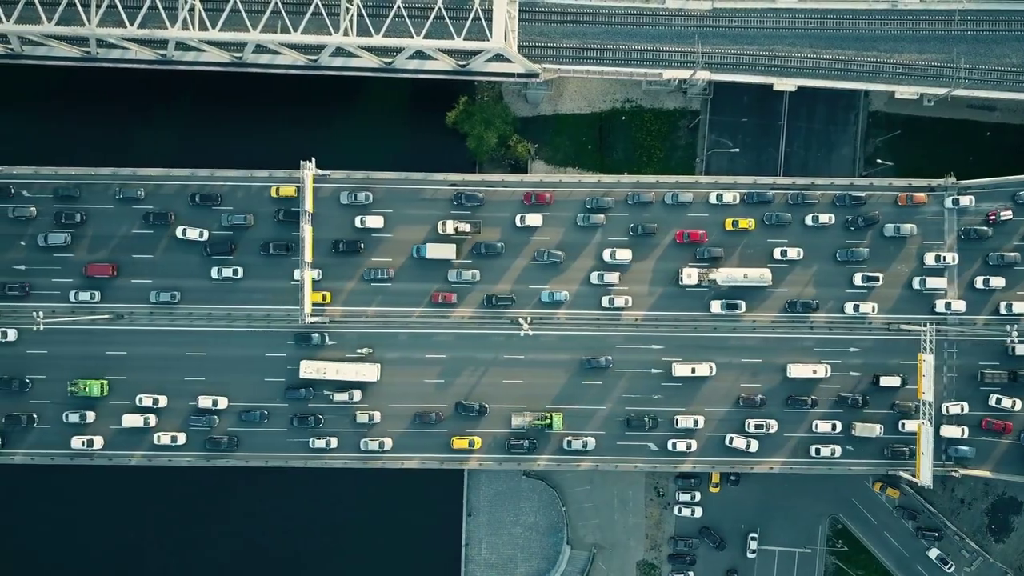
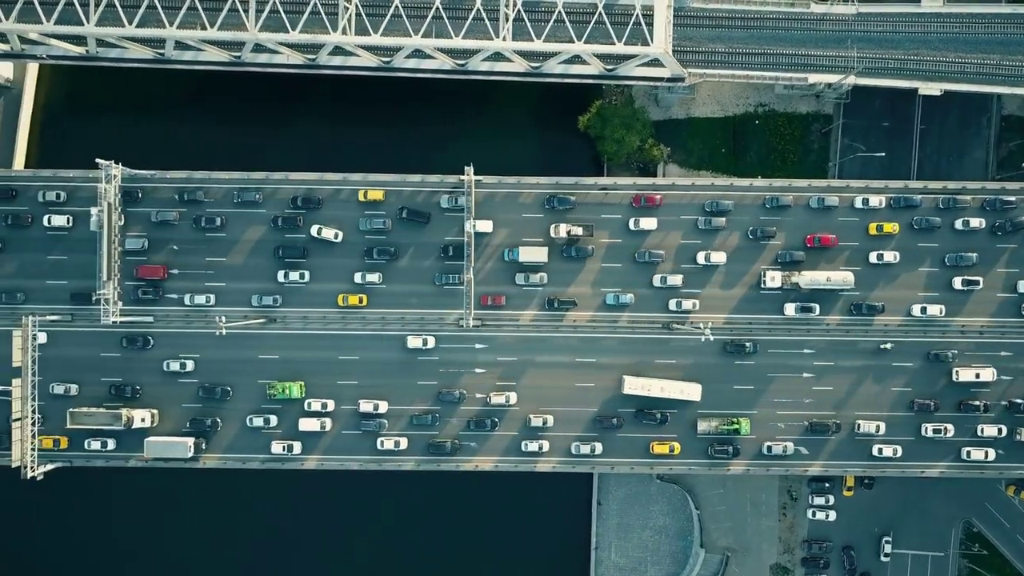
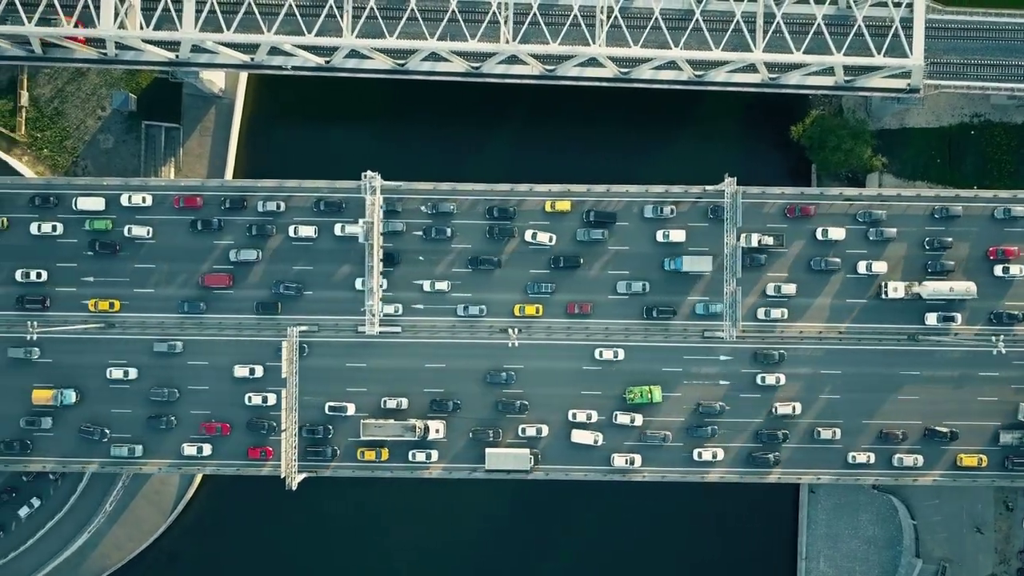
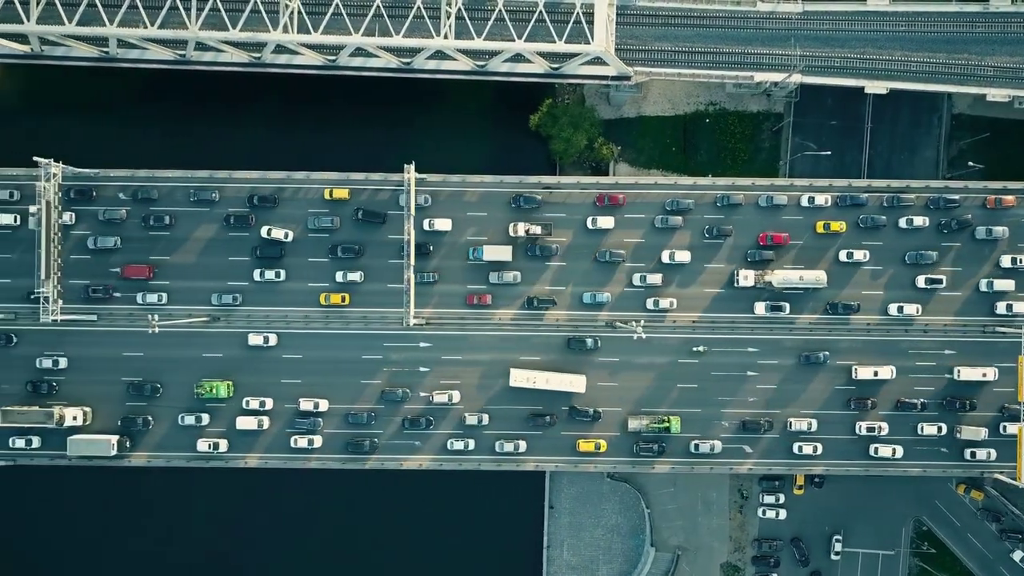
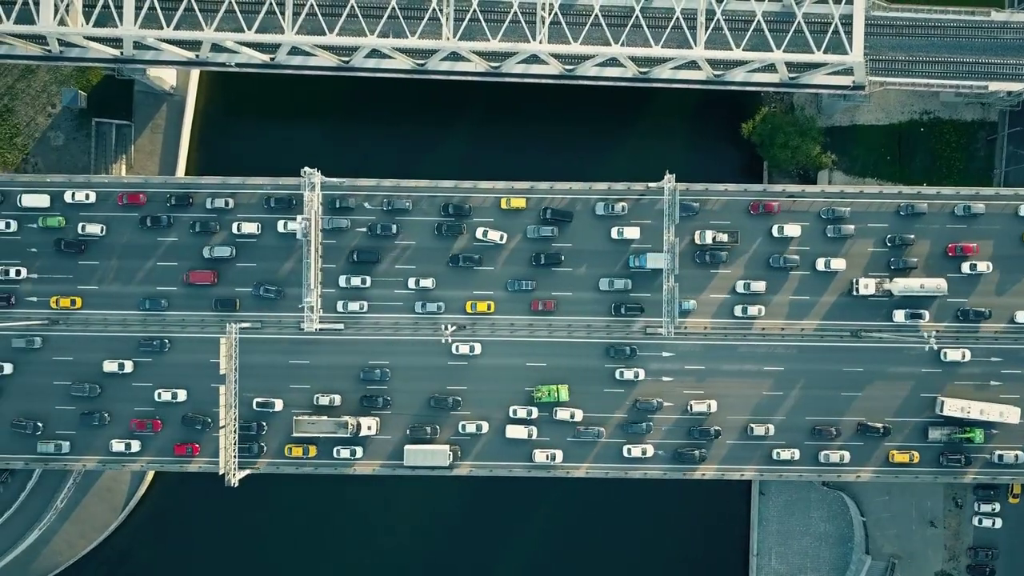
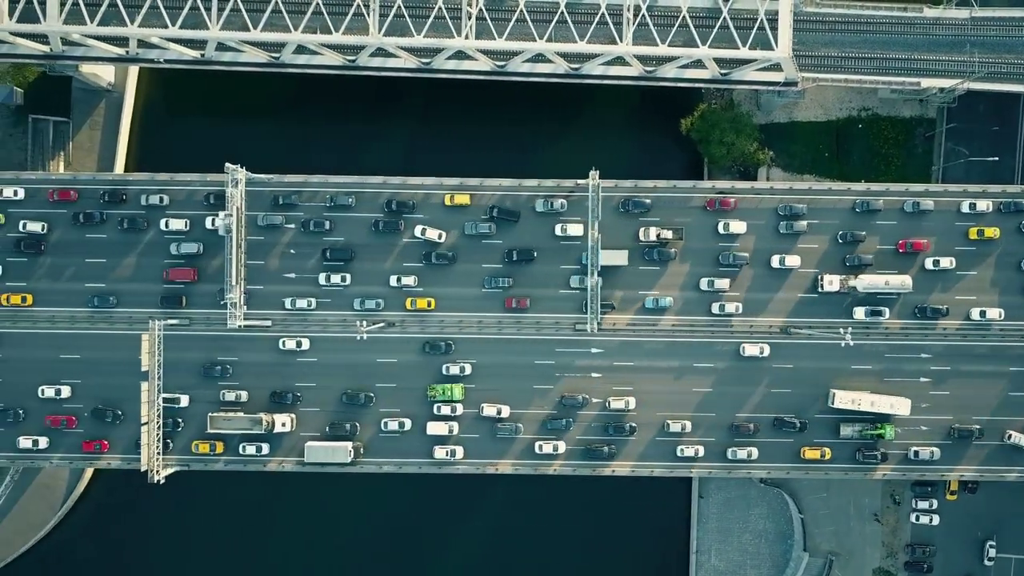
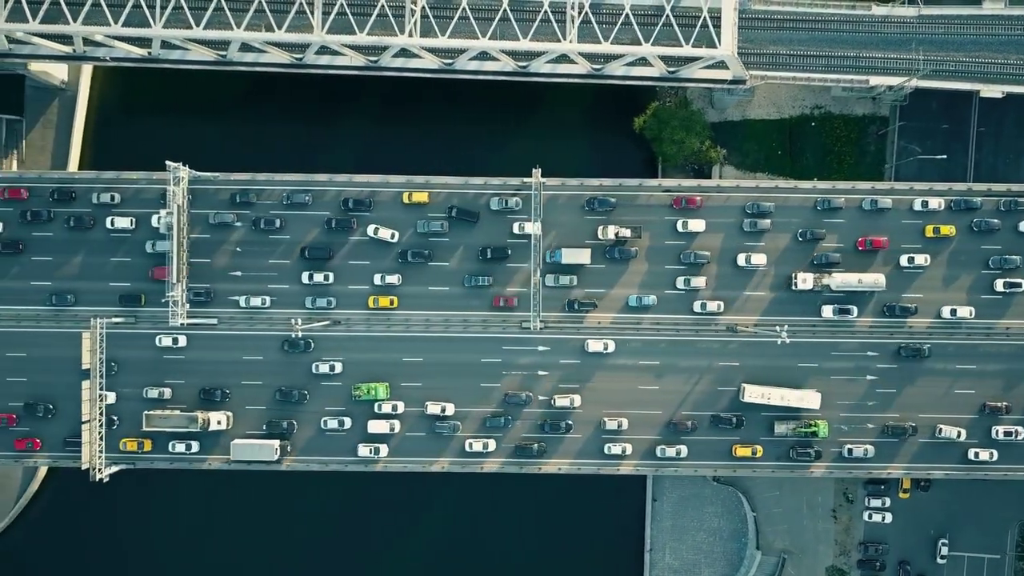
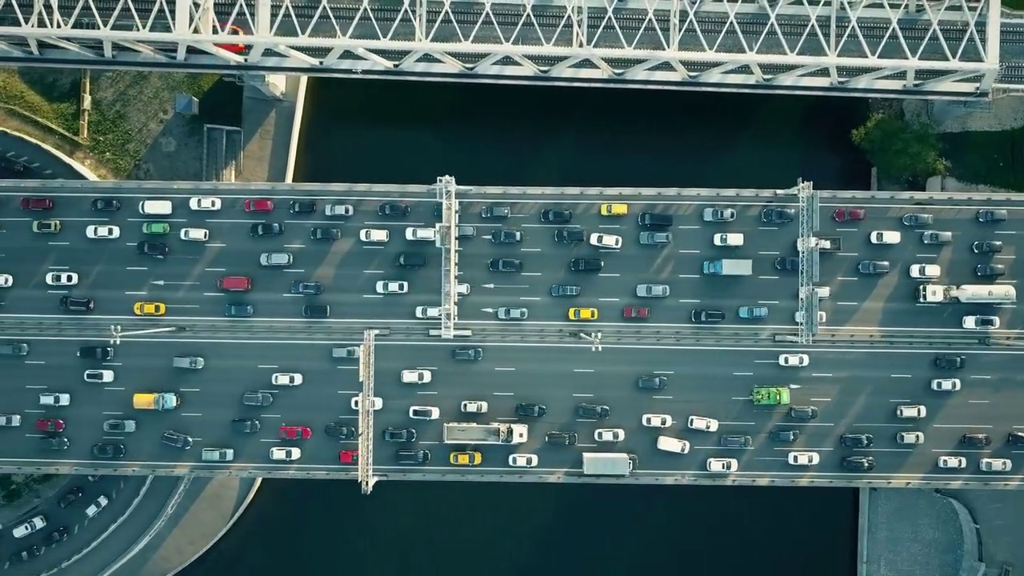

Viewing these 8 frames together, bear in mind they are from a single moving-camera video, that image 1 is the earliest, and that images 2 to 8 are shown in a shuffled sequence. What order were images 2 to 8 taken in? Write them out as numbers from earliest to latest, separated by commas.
4, 2, 7, 6, 5, 3, 8
